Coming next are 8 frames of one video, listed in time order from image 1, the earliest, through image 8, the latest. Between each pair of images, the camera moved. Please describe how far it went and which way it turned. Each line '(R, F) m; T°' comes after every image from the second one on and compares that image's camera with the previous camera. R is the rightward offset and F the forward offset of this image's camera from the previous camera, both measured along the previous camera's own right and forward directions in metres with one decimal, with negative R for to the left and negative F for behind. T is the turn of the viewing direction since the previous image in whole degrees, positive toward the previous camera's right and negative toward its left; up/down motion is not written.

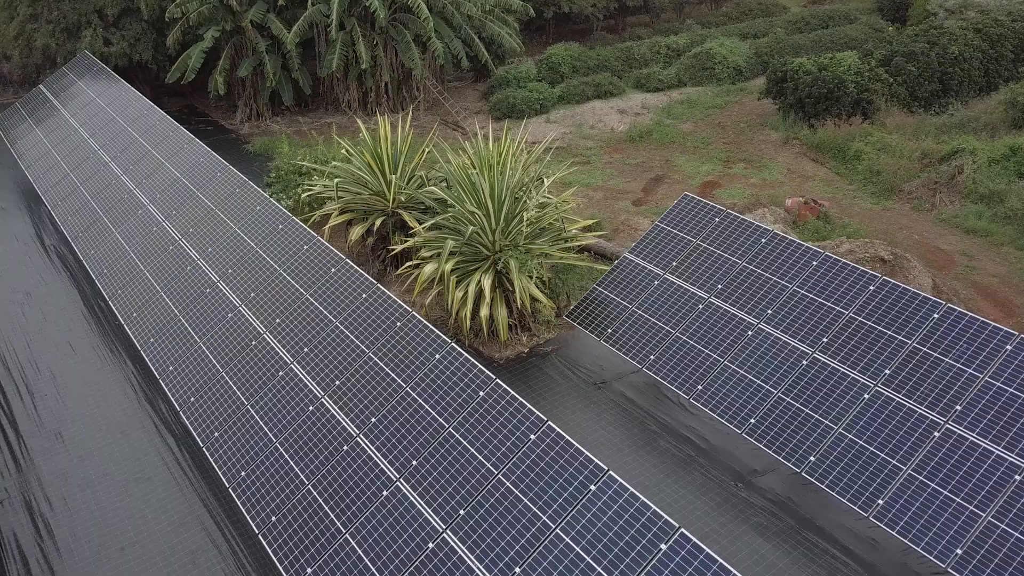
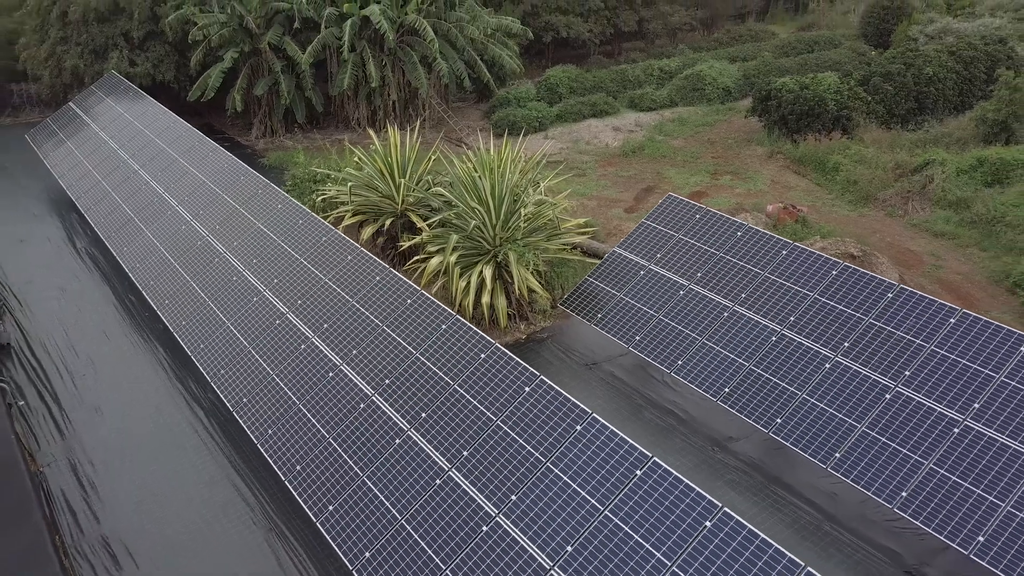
(0.0, -0.8) m; 0°
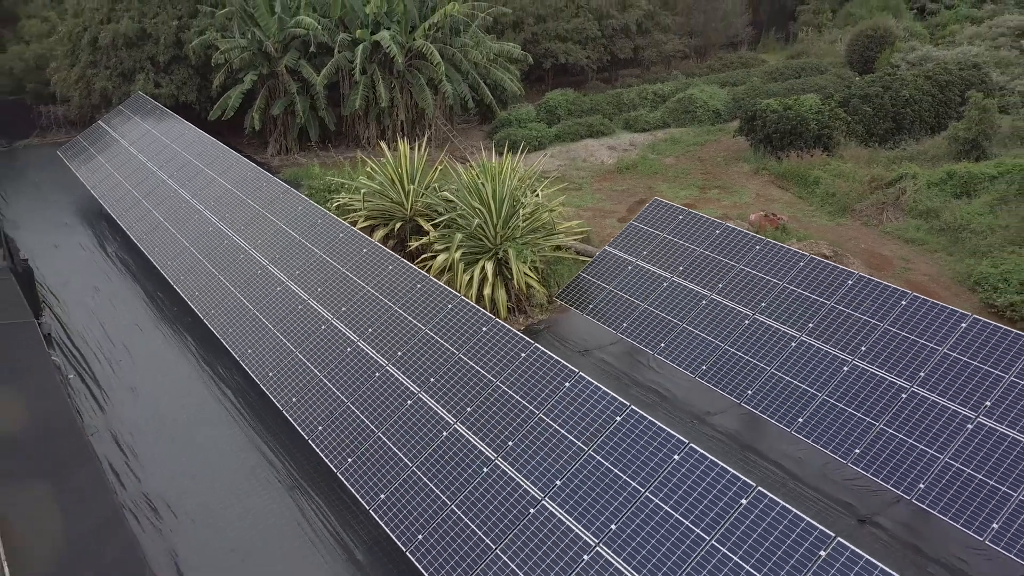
(0.0, -0.8) m; 0°
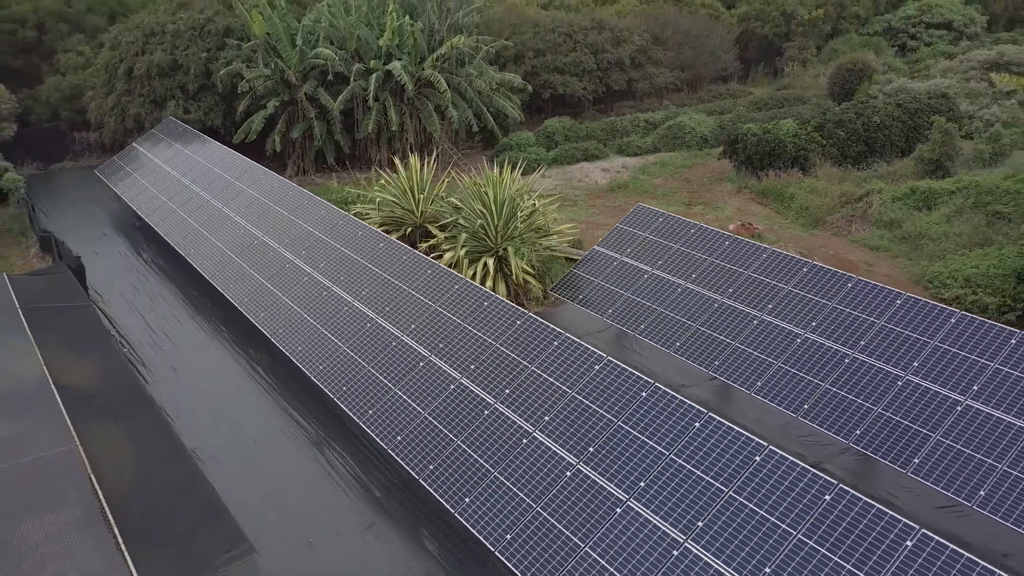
(+0.1, -1.2) m; 0°
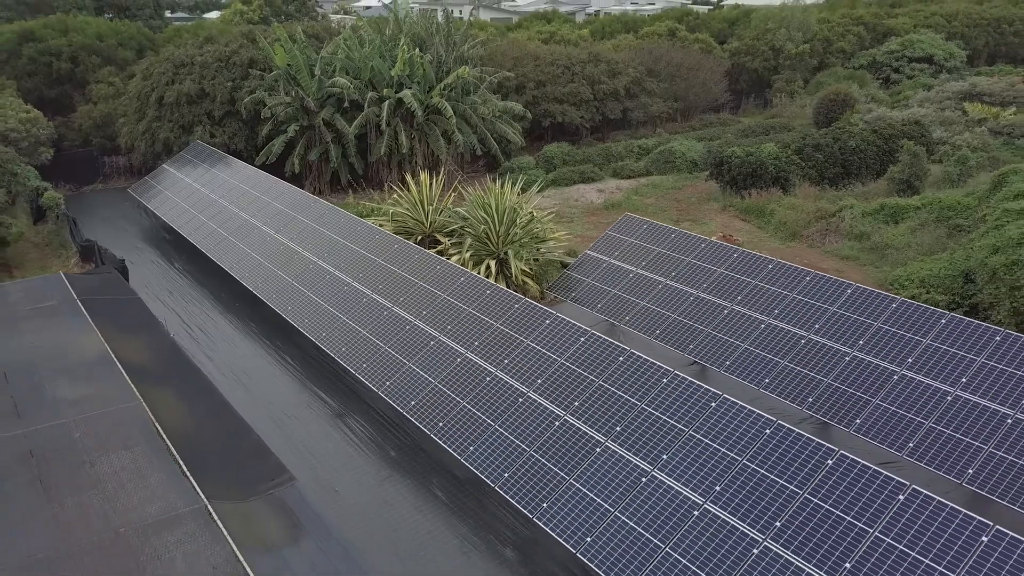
(+0.1, -1.2) m; 0°
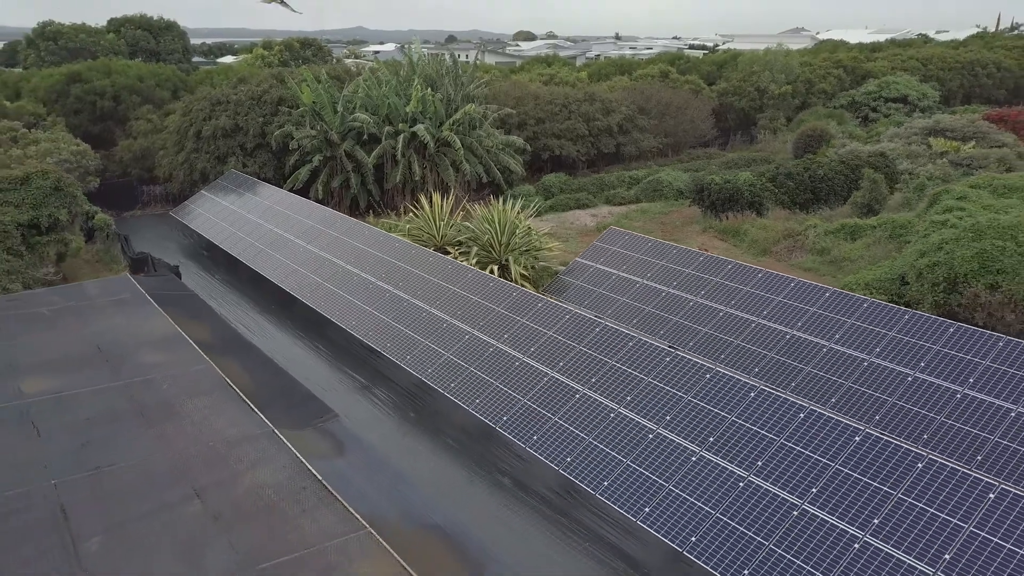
(+0.1, -1.9) m; 0°
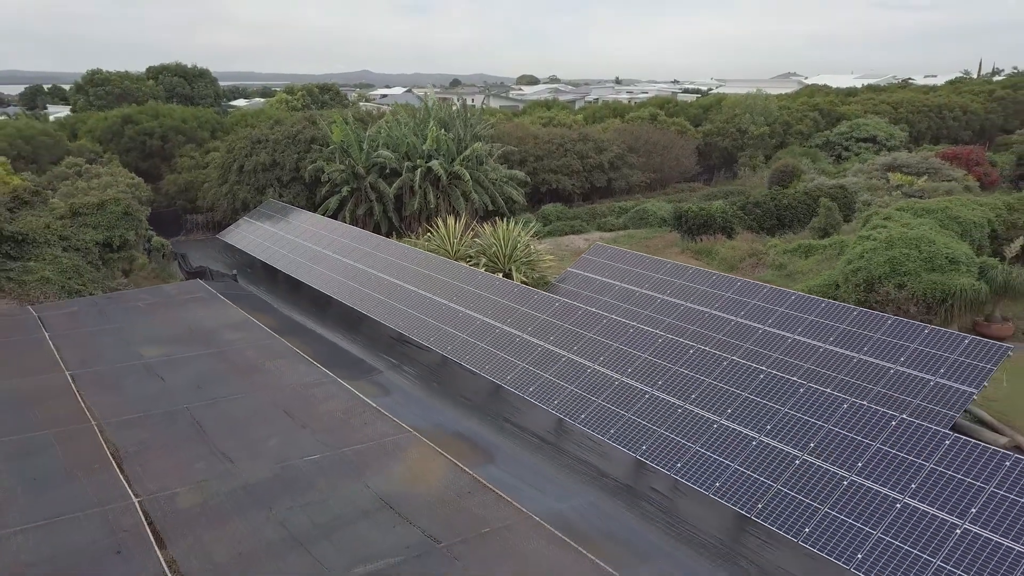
(0.0, -2.9) m; 0°
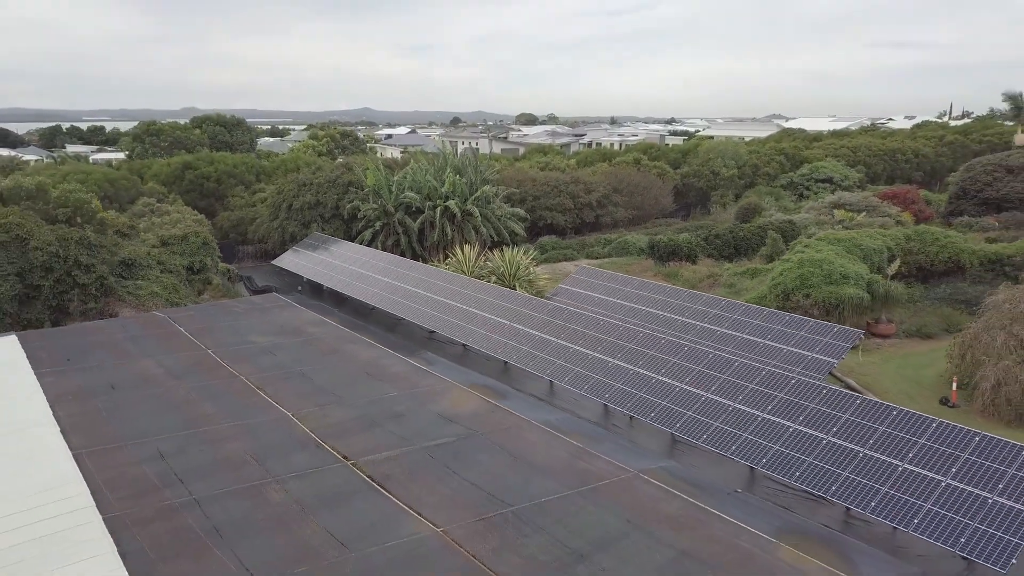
(-0.1, -4.8) m; 0°
